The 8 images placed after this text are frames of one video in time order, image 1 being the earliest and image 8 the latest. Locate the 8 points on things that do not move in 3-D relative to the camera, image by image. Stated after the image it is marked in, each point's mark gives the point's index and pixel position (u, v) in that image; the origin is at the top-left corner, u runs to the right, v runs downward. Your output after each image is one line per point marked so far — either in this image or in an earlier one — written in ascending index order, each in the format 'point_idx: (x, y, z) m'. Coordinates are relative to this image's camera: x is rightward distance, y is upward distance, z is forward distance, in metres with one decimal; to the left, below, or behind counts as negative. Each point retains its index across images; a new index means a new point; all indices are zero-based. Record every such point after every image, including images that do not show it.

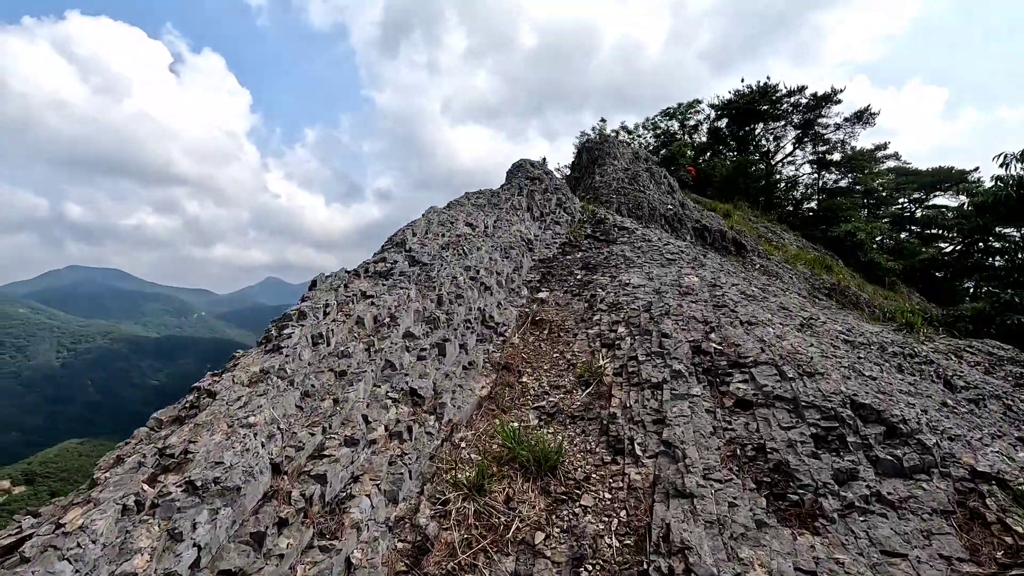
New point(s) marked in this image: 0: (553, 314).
0: (+0.8, -0.5, +9.0) m
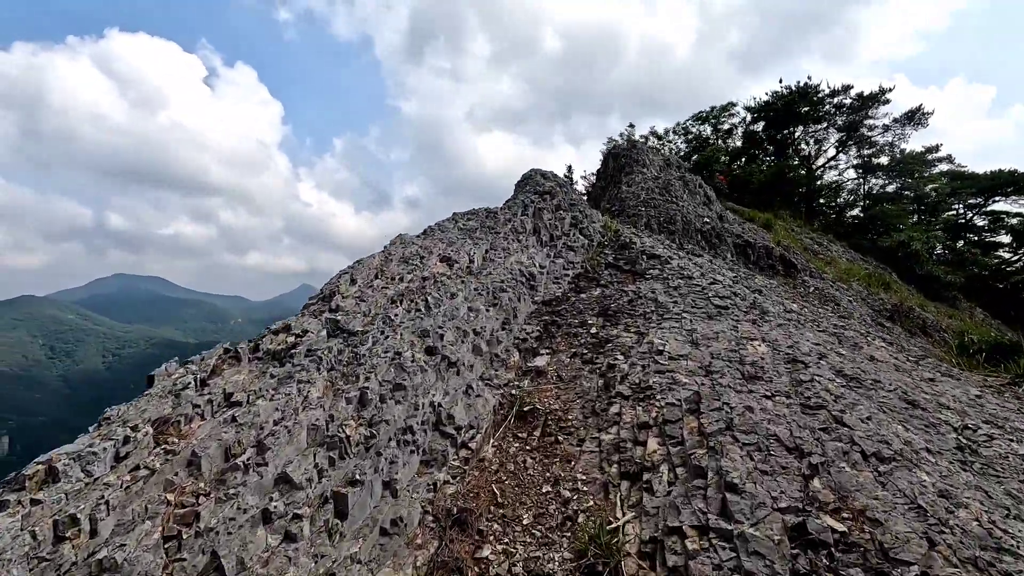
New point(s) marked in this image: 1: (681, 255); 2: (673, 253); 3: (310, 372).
0: (+0.5, -1.4, +6.2) m
1: (+5.6, +0.9, +15.4) m
2: (+5.3, +0.9, +15.0) m
3: (-2.0, -0.8, +4.8) m
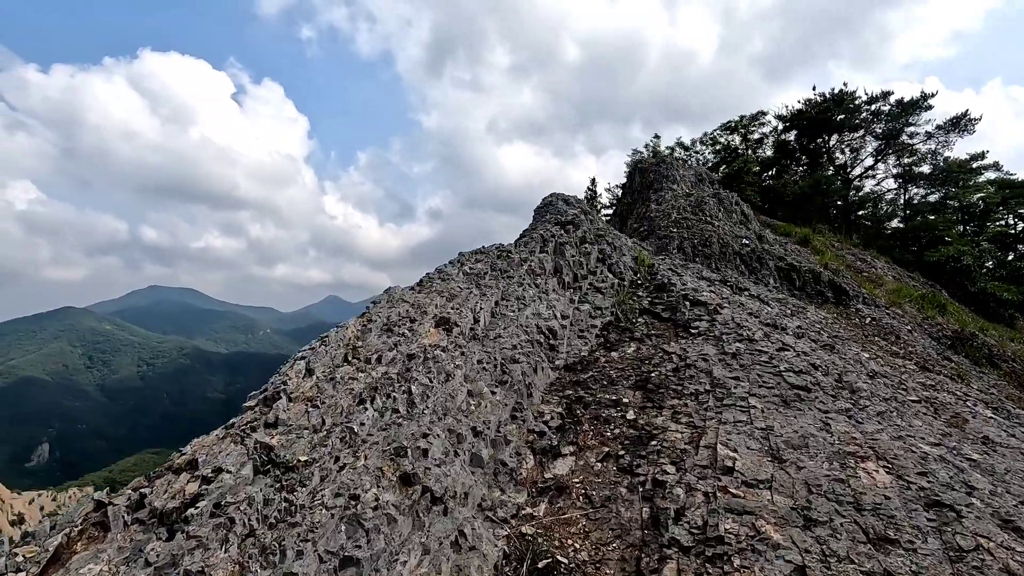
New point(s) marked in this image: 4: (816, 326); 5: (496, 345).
0: (+0.6, -2.3, +4.4) m
1: (+6.1, -0.2, +13.4) m
2: (+5.7, -0.2, +13.0) m
3: (-2.0, -1.7, +3.1) m
4: (+8.1, -1.0, +13.0) m
5: (-0.3, -0.8, +6.8) m
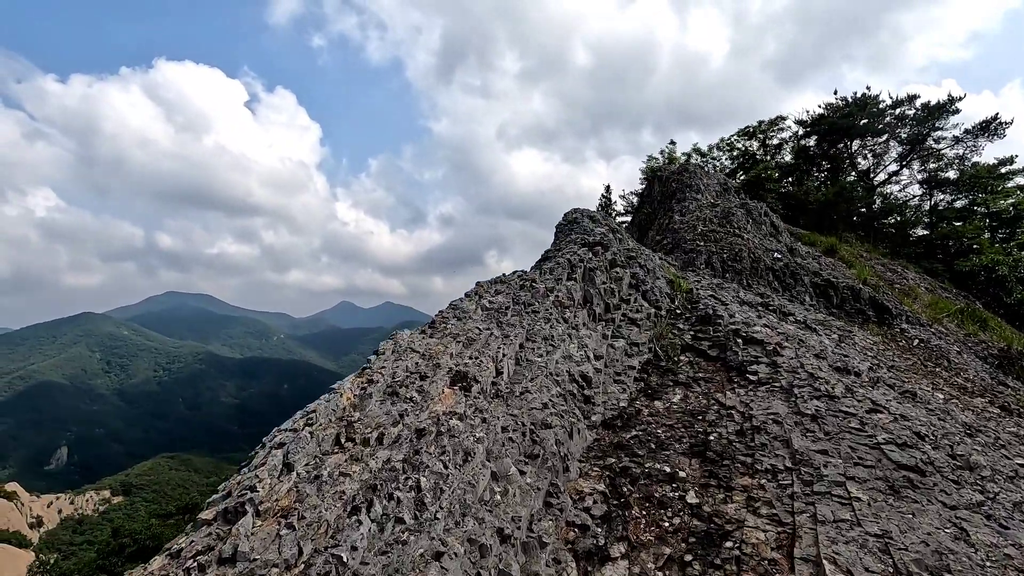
0: (+0.9, -2.9, +3.2) m
1: (+6.6, -0.9, +12.1) m
2: (+6.2, -0.8, +11.7) m
3: (-1.7, -2.2, +2.0) m
4: (+8.6, -1.6, +11.7) m
5: (+0.1, -1.4, +5.6) m
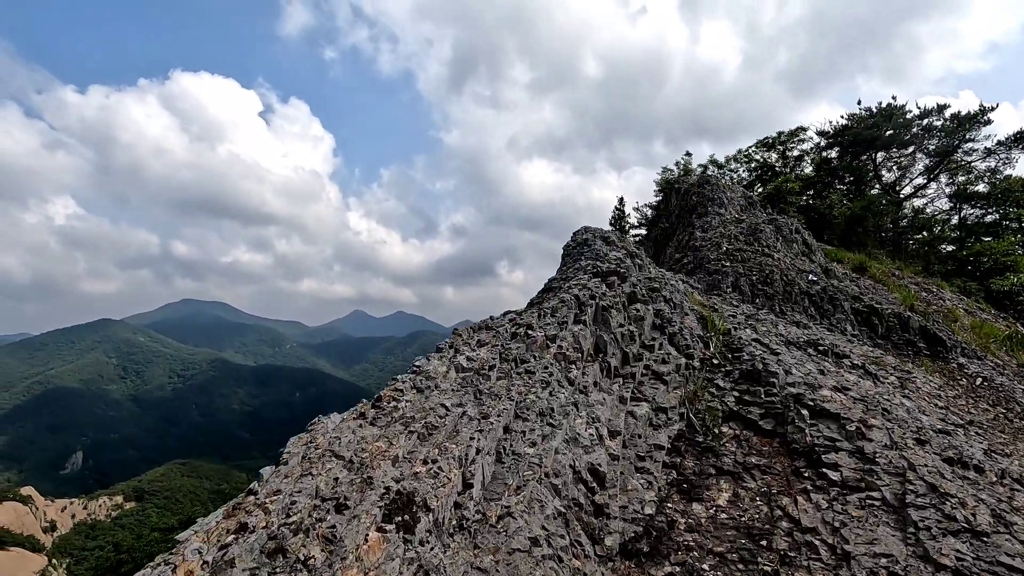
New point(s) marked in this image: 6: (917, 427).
0: (+0.6, -3.4, +1.2) m
1: (+6.5, -1.7, +10.0) m
2: (+6.2, -1.6, +9.6) m
3: (-2.0, -2.7, 0.0) m
4: (+8.6, -2.4, +9.5) m
5: (-0.1, -1.9, +3.6) m
6: (+5.9, -2.0, +7.0) m
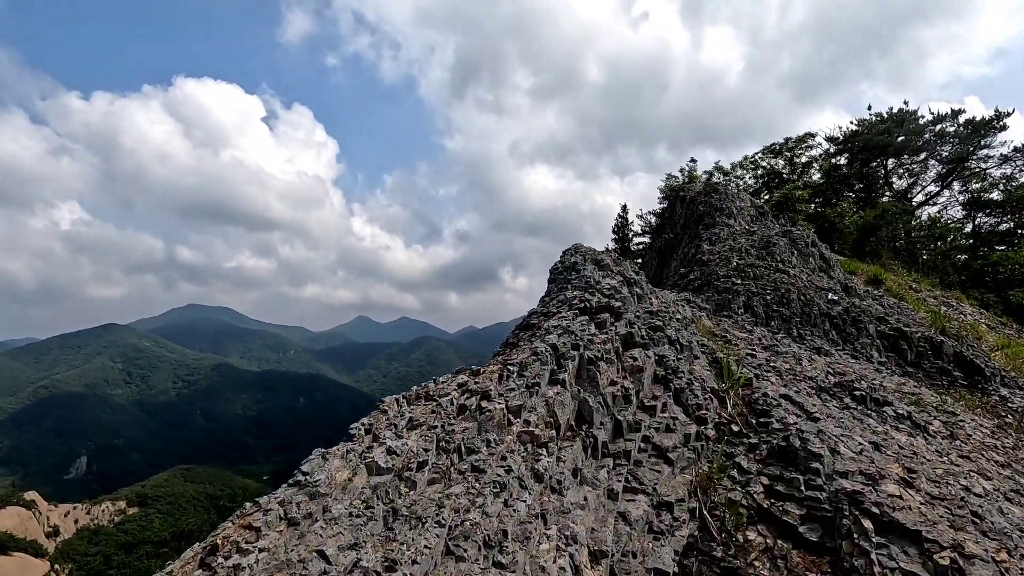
0: (+0.1, -3.9, -0.5) m
1: (+6.0, -2.3, +8.2) m
2: (+5.7, -2.2, +7.9) m
3: (-2.6, -3.2, -1.6) m
4: (+8.1, -3.0, +7.7) m
5: (-0.7, -2.4, +1.9) m
6: (+5.4, -2.5, +5.2) m
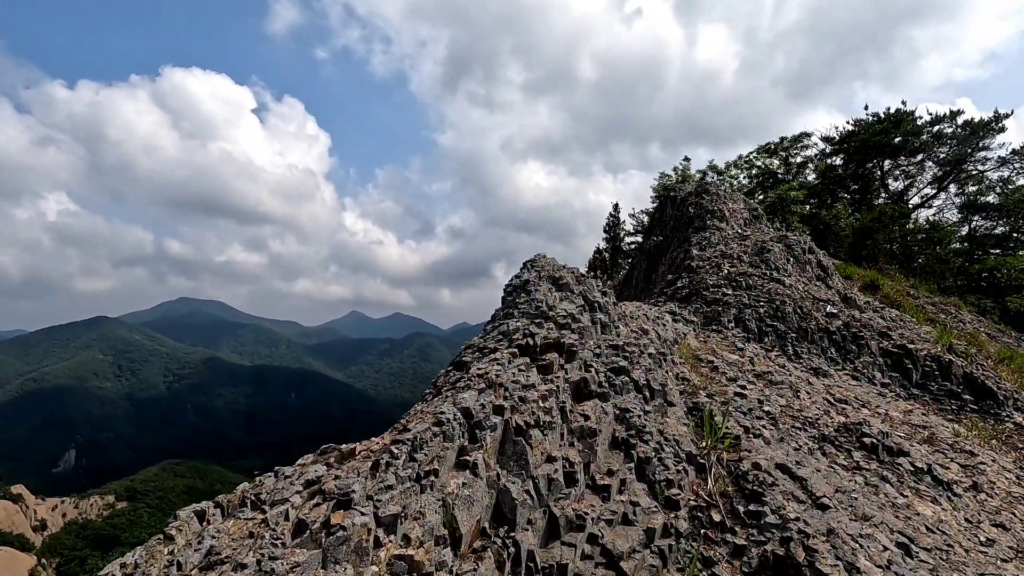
0: (-0.8, -4.3, -2.0) m
1: (+5.1, -2.7, +6.8) m
2: (+4.8, -2.6, +6.4) m
3: (-3.4, -3.5, -3.2) m
4: (+7.2, -3.4, +6.3) m
5: (-1.5, -2.8, +0.4) m
6: (+4.5, -2.9, +3.8) m
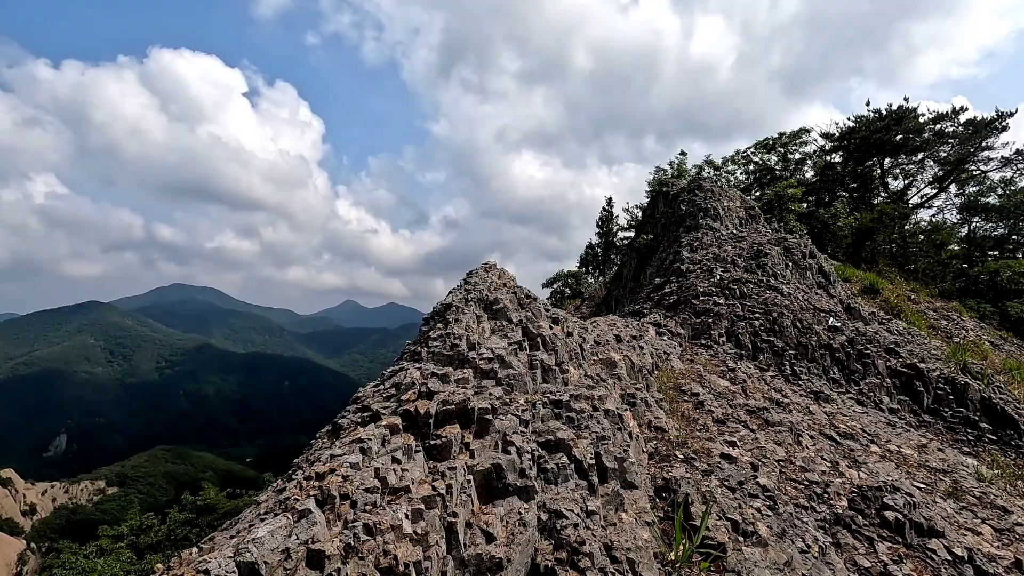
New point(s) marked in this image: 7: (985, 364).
0: (-1.6, -4.7, -3.7) m
1: (+4.2, -3.0, +5.1) m
2: (+3.9, -3.0, +4.8) m
3: (-4.2, -3.9, -4.9) m
4: (+6.2, -3.9, +4.7) m
5: (-2.4, -3.2, -1.3) m
6: (+3.6, -3.3, +2.1) m
7: (+20.0, -3.5, +19.8) m
